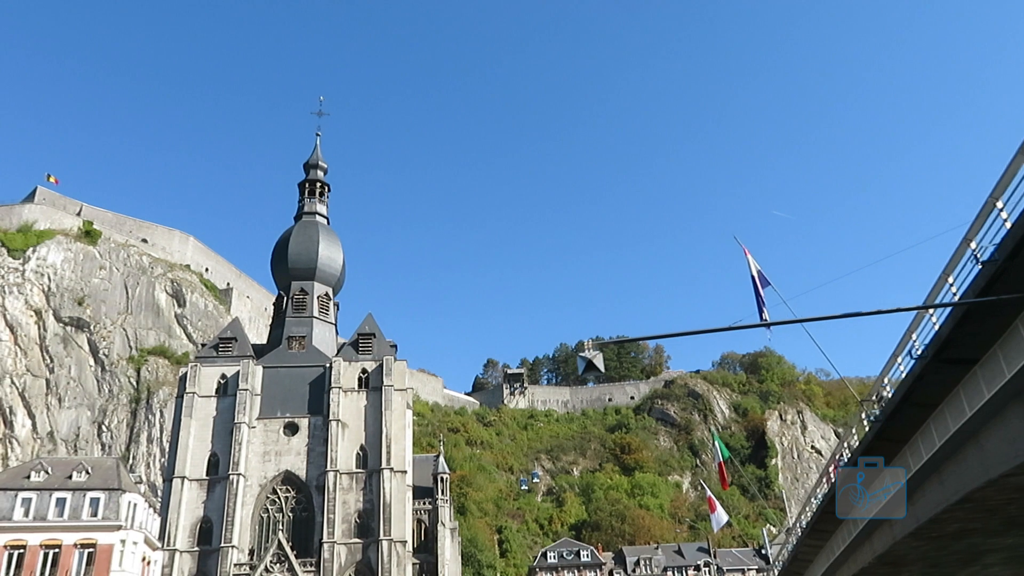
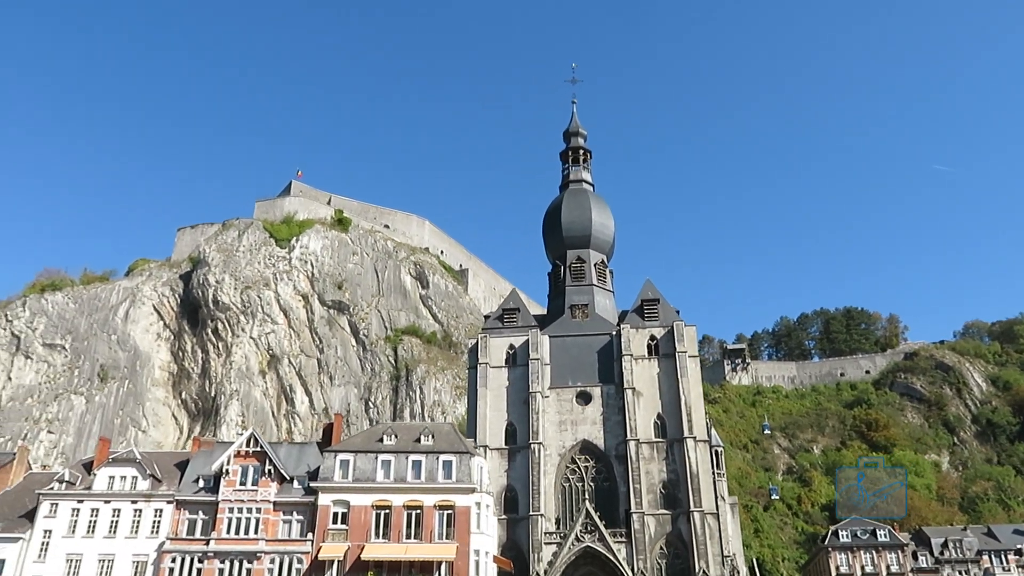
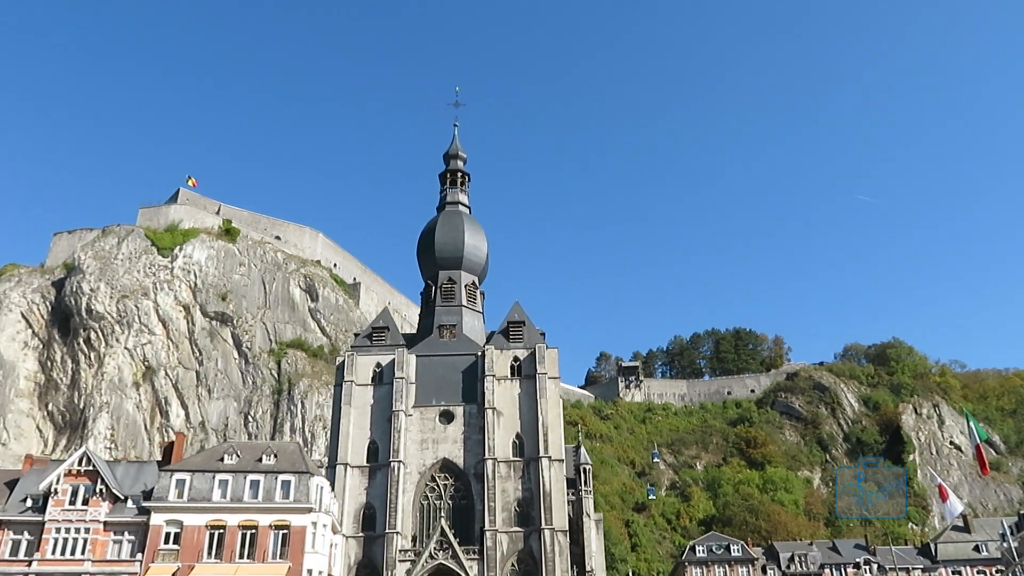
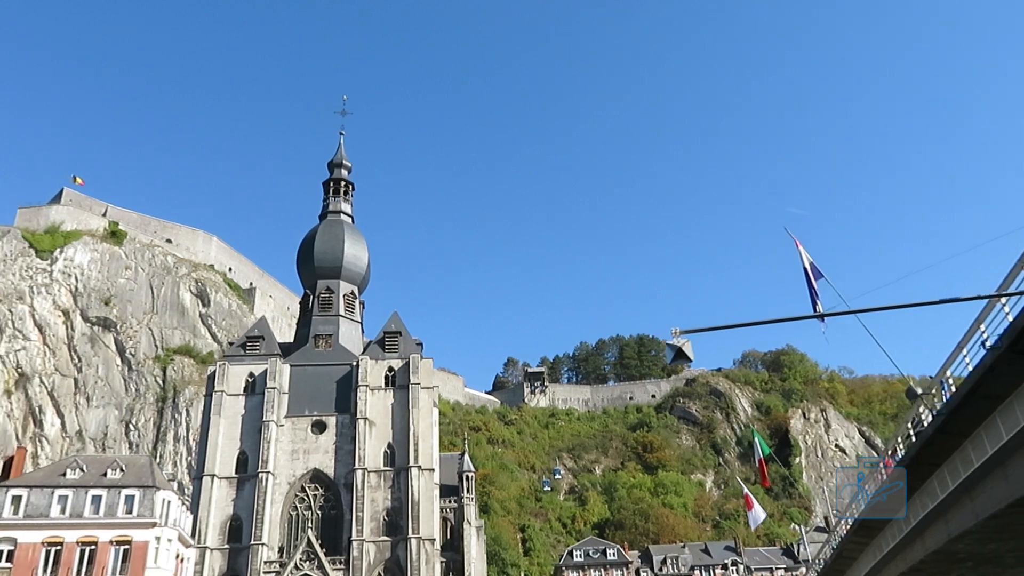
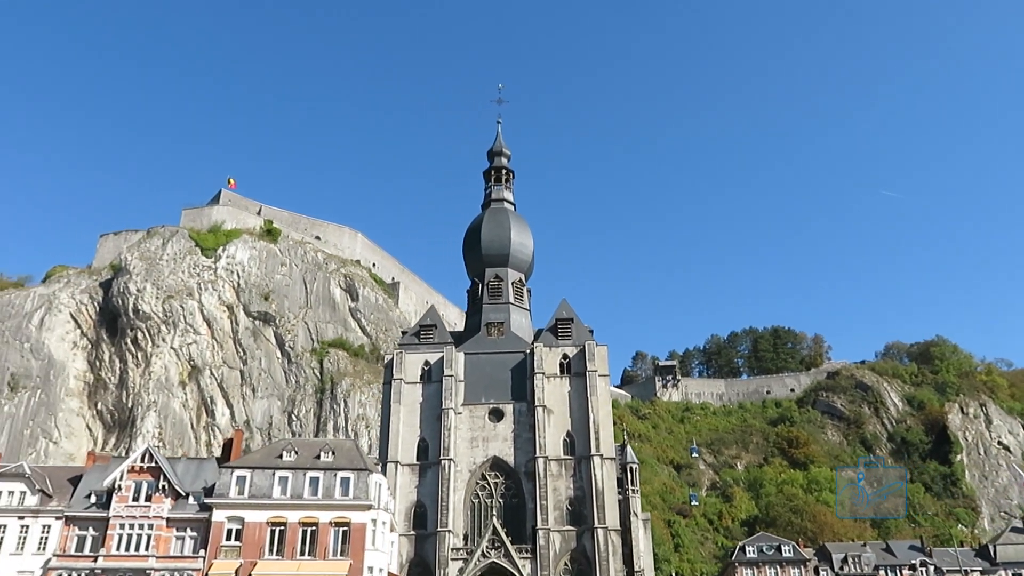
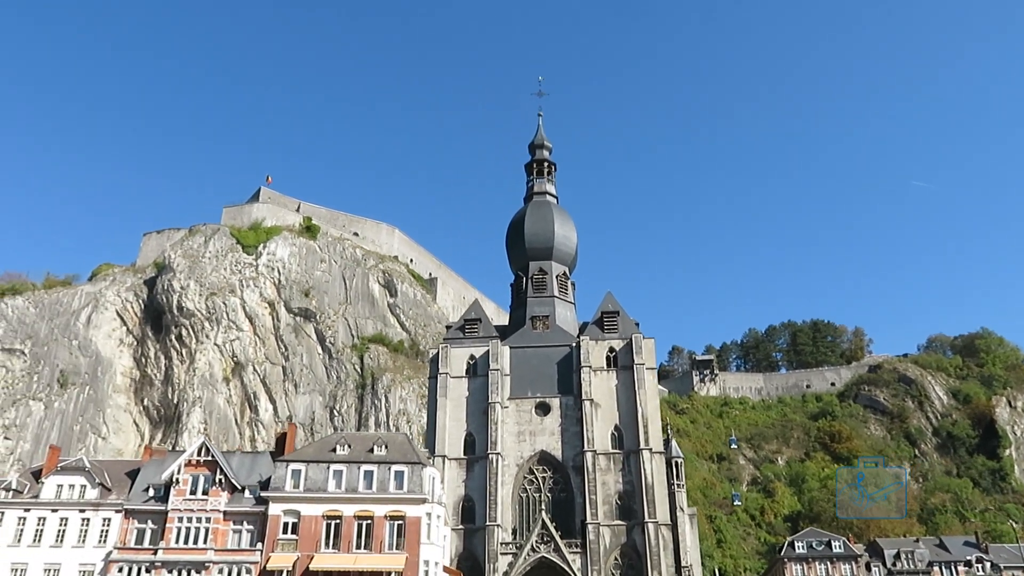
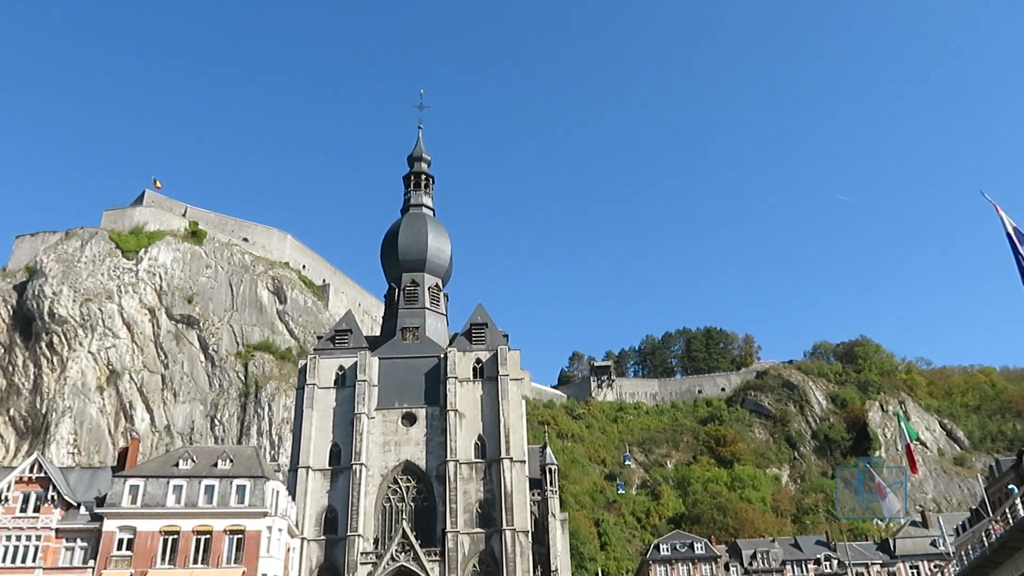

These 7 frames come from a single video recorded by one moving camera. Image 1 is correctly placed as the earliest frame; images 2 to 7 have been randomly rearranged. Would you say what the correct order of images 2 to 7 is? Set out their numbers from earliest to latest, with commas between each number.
4, 7, 3, 5, 6, 2
